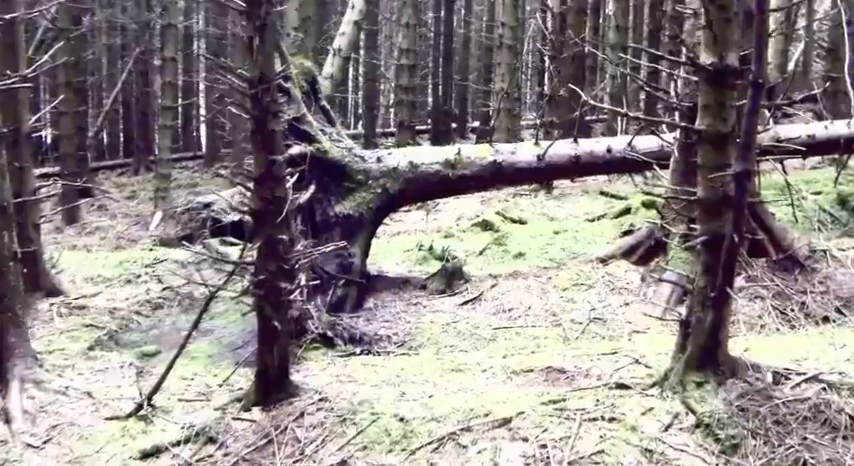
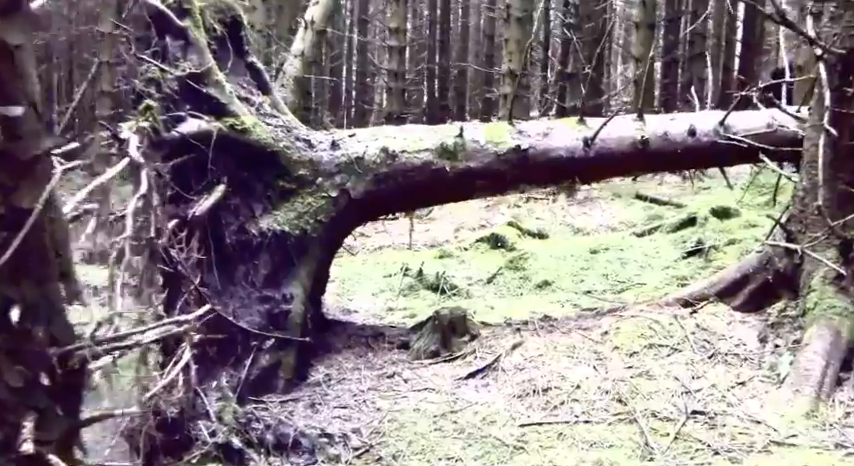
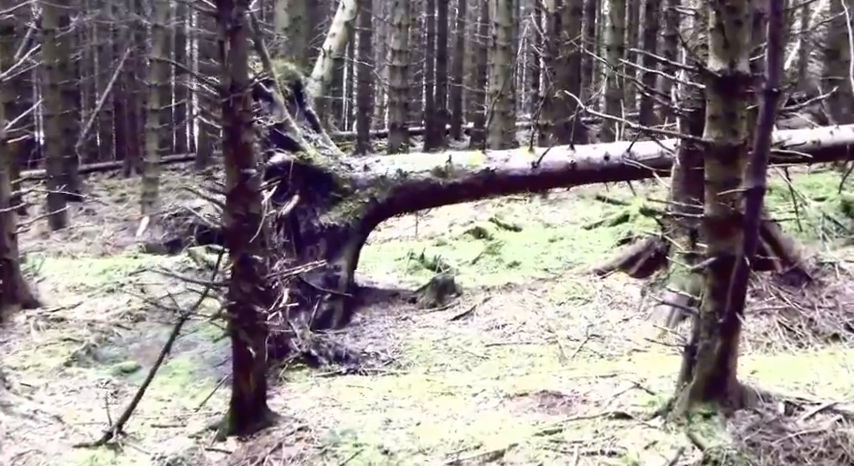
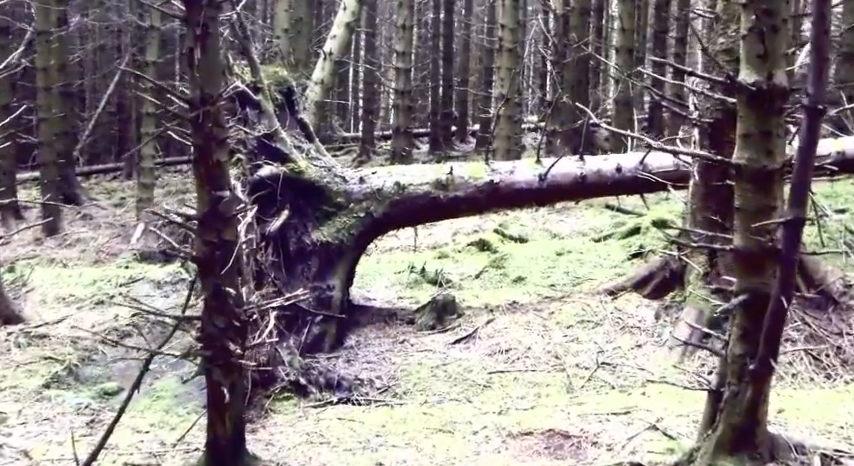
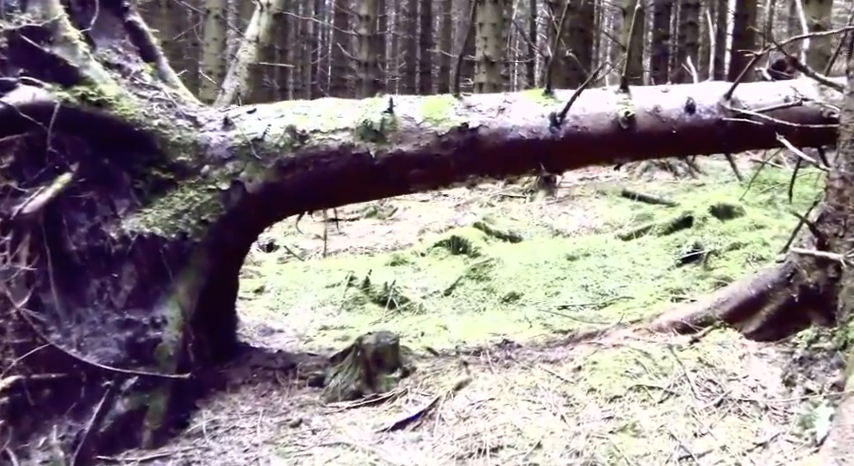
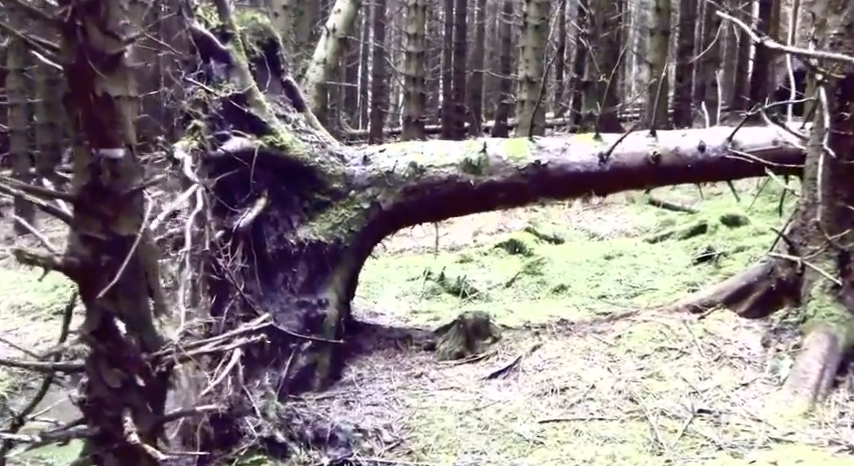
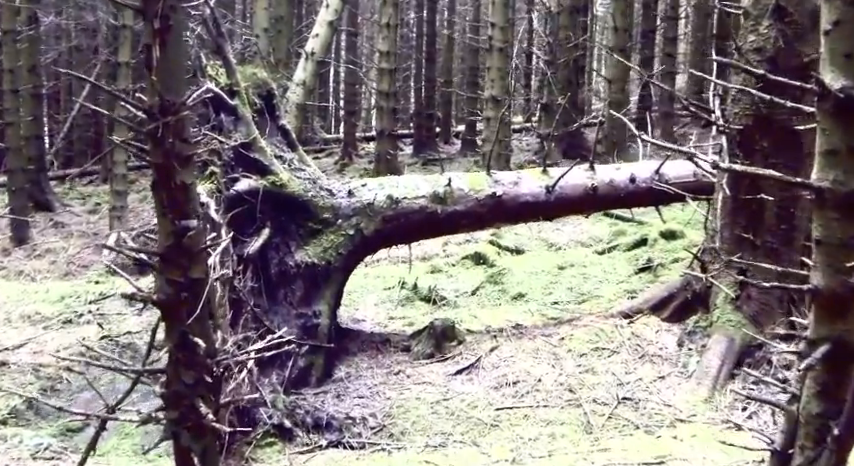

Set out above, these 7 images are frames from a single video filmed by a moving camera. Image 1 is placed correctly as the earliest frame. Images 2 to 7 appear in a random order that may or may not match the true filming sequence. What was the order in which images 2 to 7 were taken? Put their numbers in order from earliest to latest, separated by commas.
3, 4, 7, 6, 2, 5
